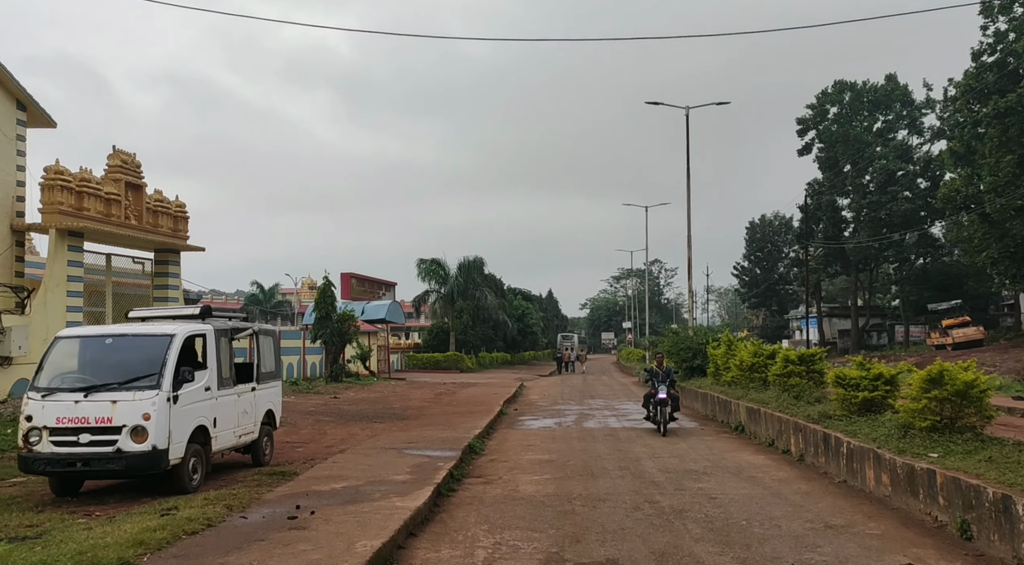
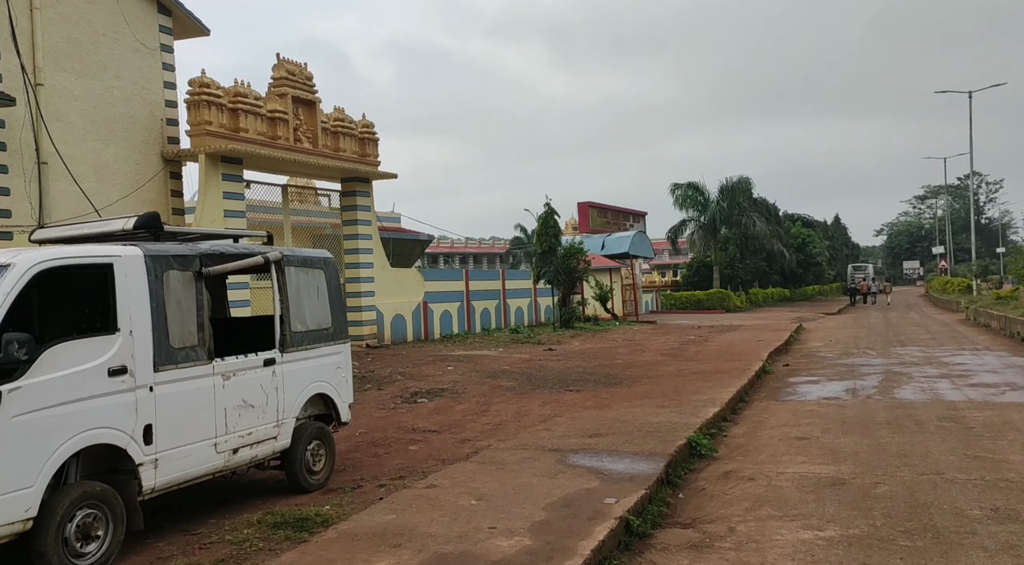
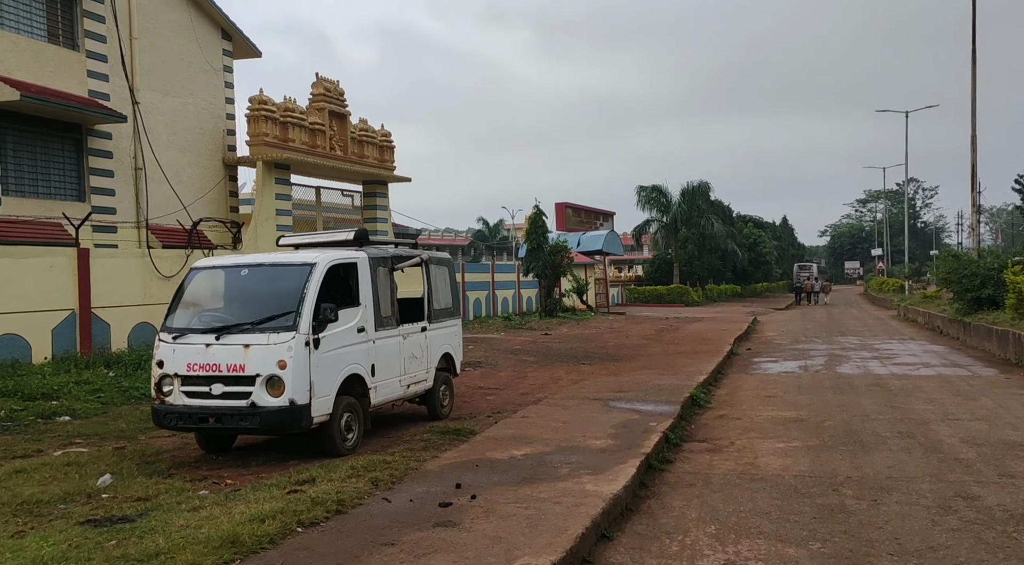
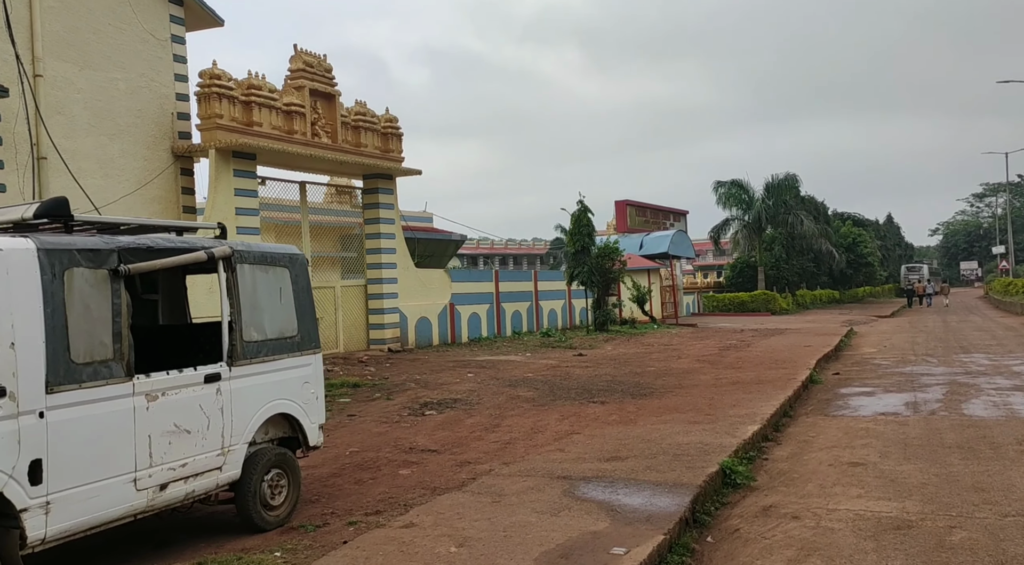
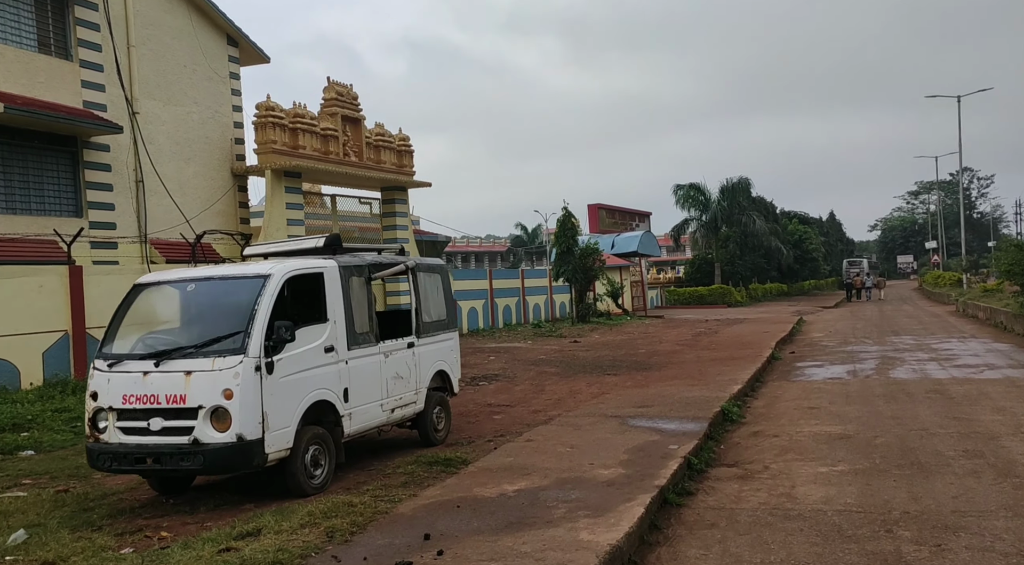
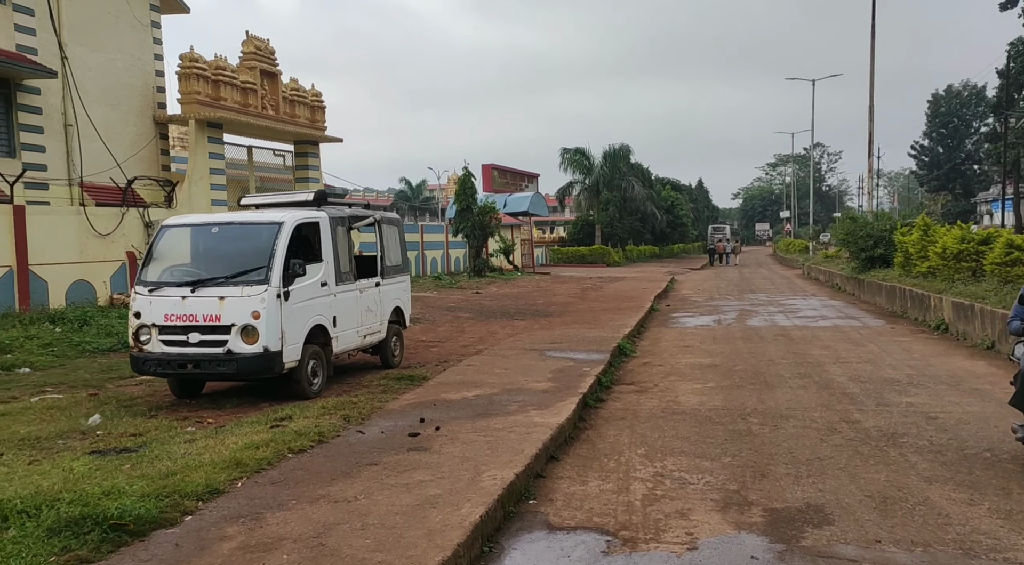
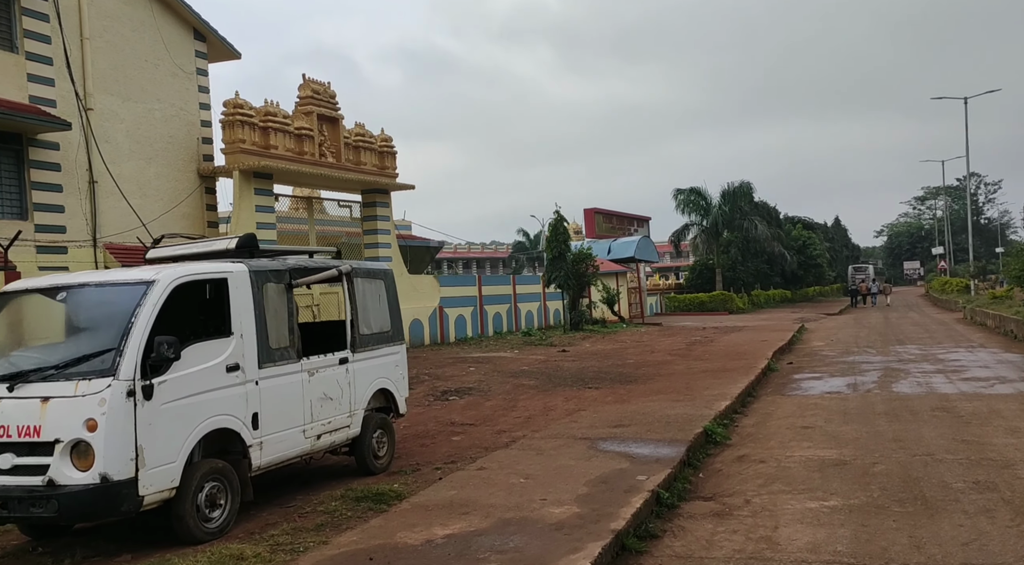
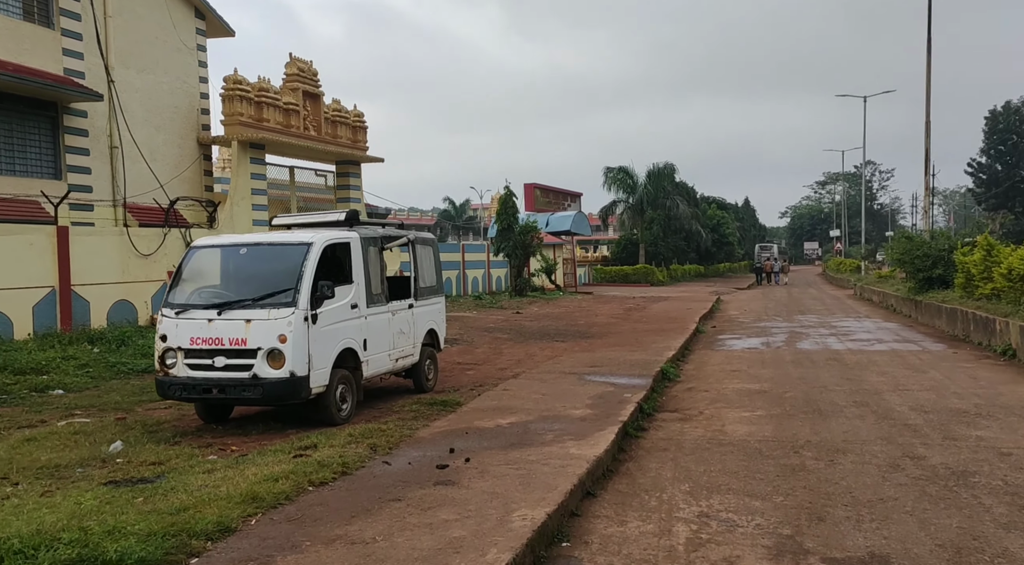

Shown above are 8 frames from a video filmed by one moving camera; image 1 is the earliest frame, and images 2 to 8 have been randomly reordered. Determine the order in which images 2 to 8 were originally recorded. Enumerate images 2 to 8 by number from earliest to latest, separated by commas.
6, 8, 3, 5, 7, 2, 4
